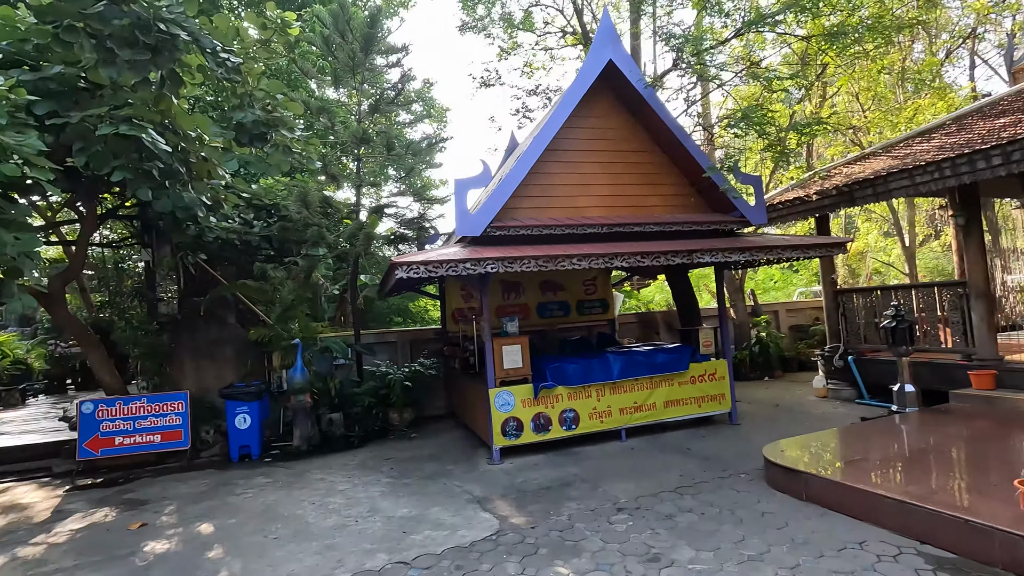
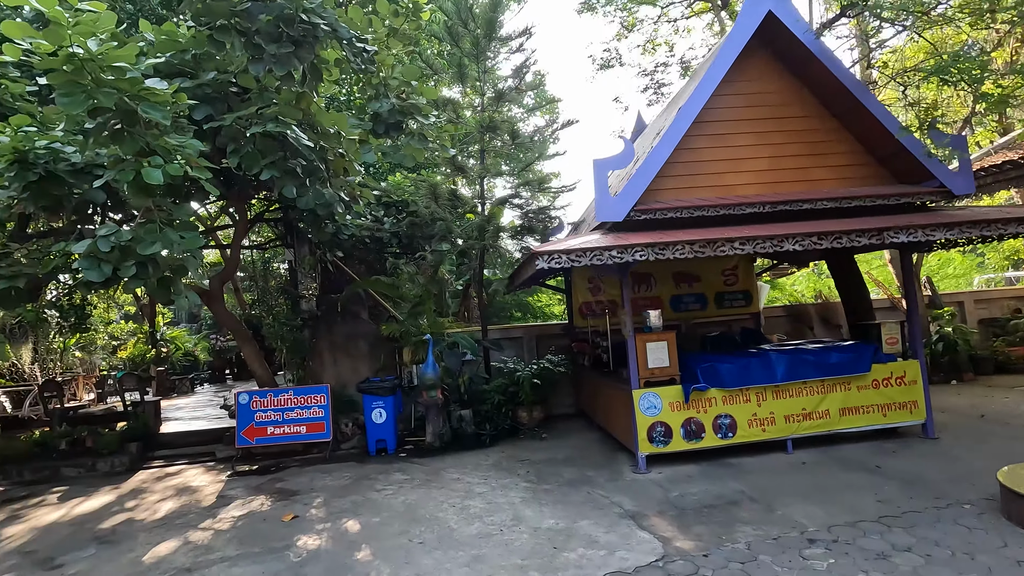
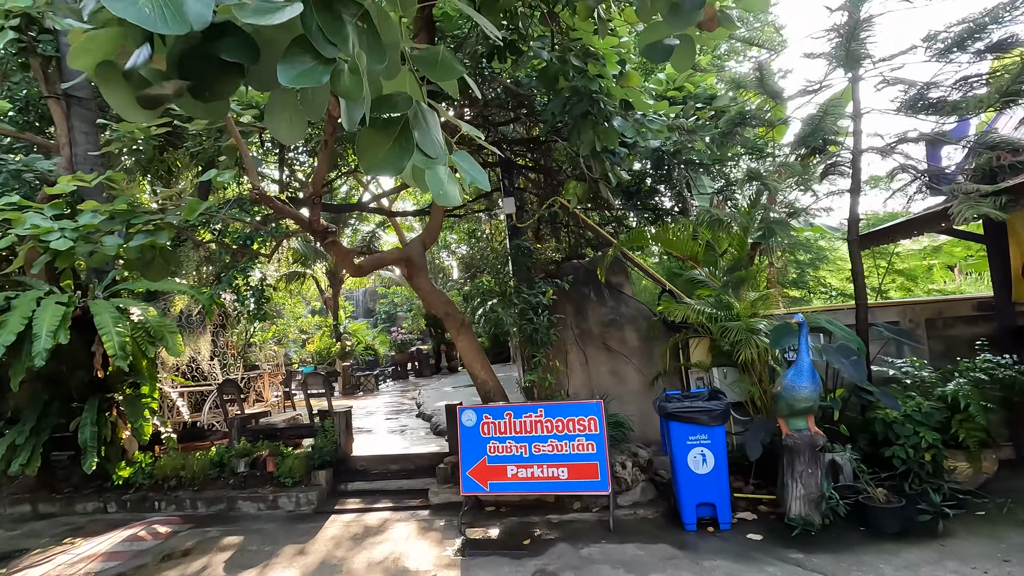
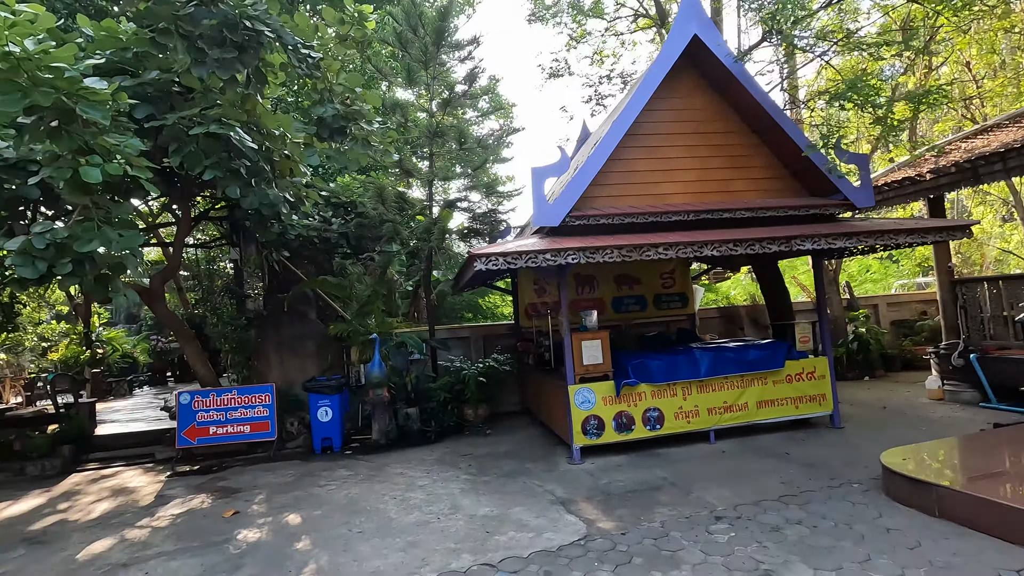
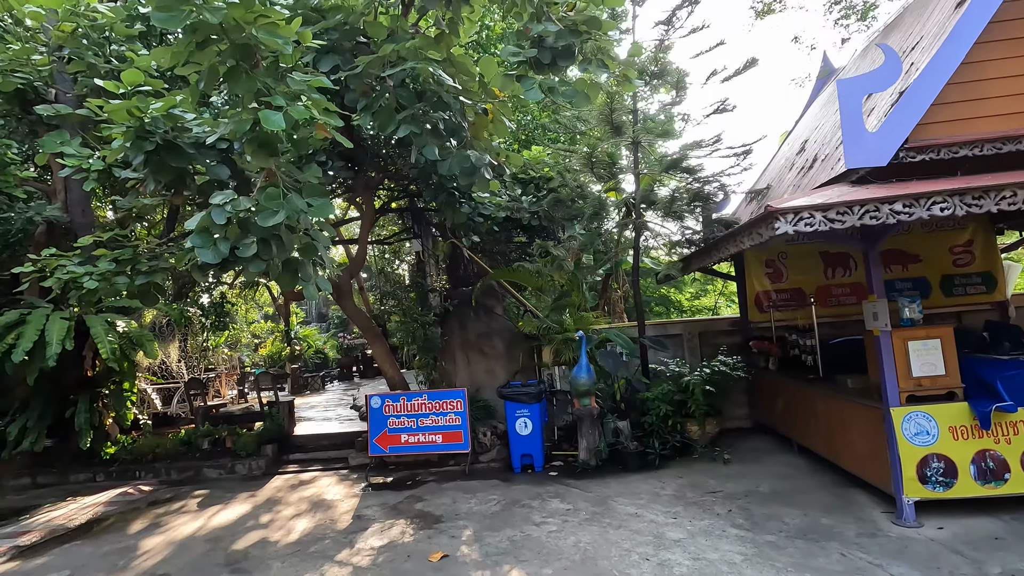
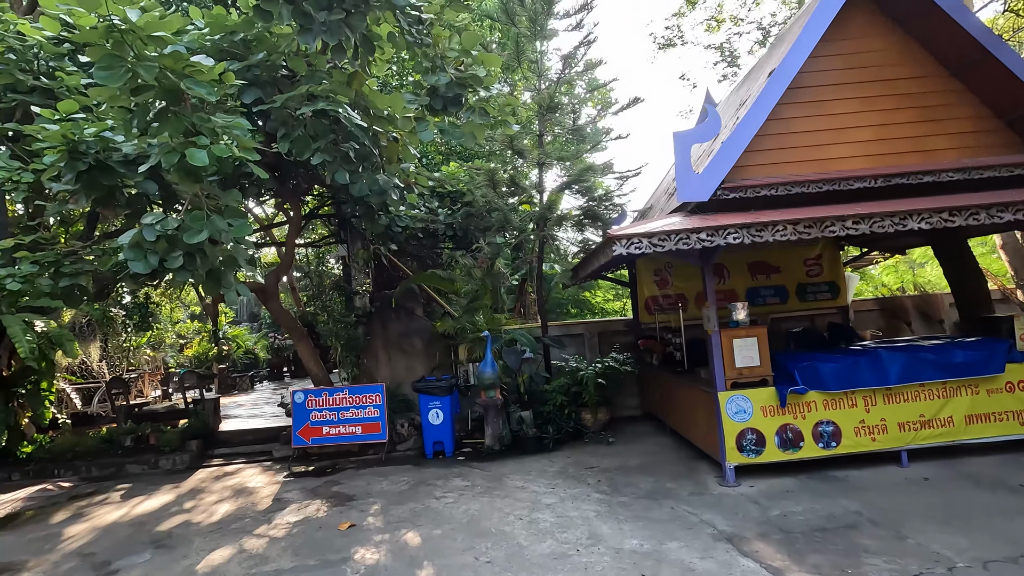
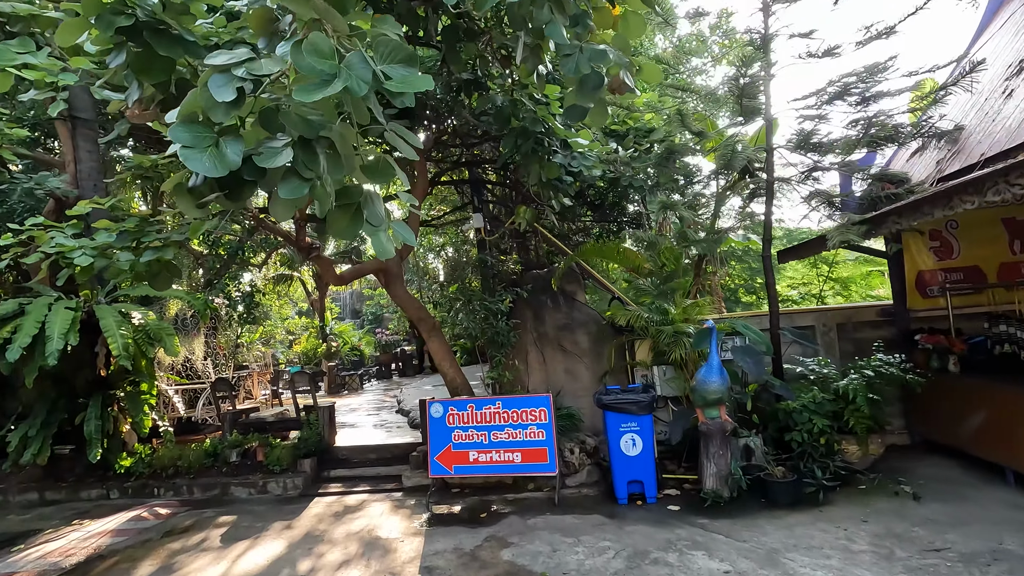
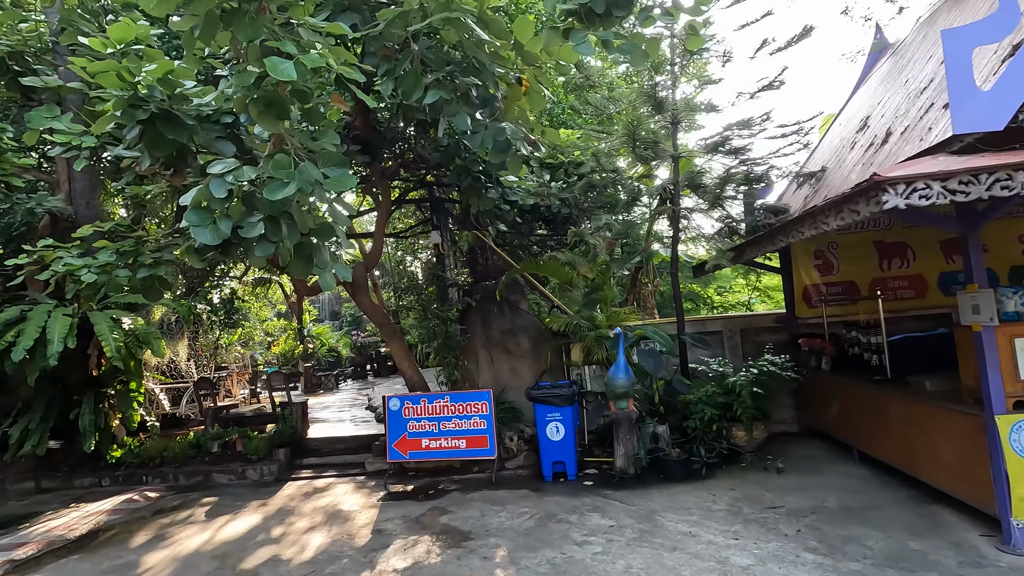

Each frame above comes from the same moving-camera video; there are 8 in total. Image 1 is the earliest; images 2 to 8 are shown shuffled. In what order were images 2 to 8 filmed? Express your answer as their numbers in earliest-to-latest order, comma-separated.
4, 2, 6, 5, 8, 7, 3
